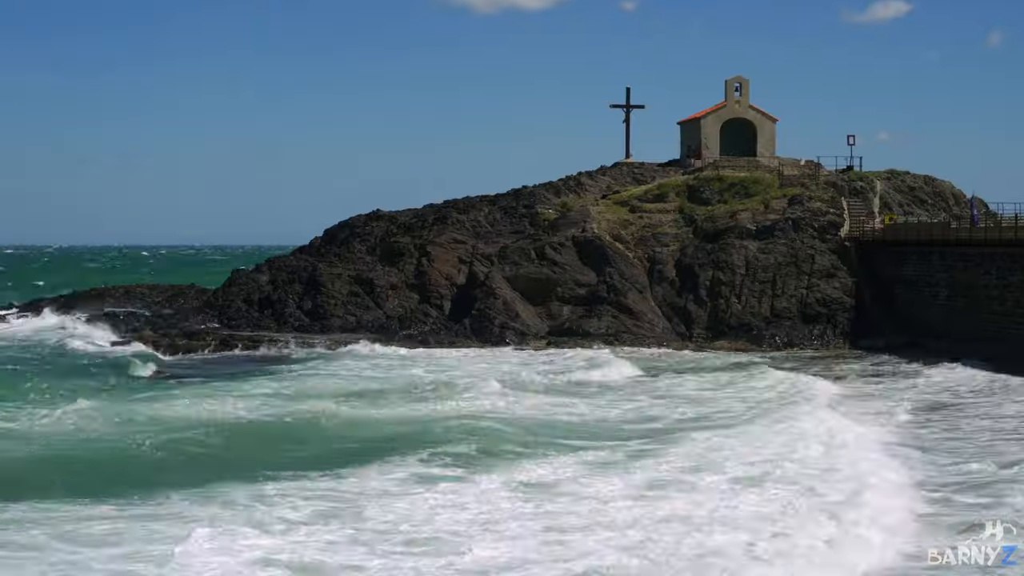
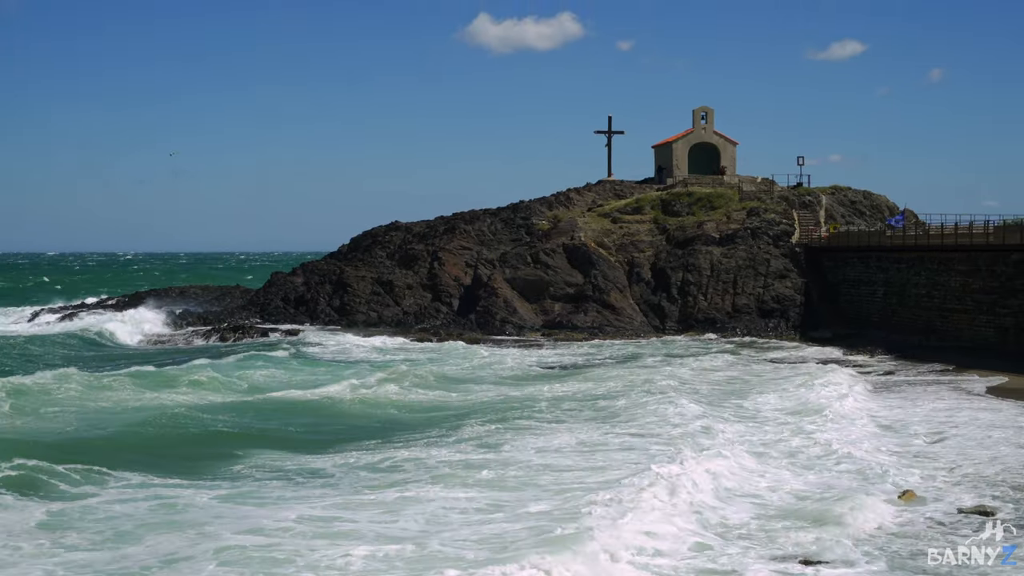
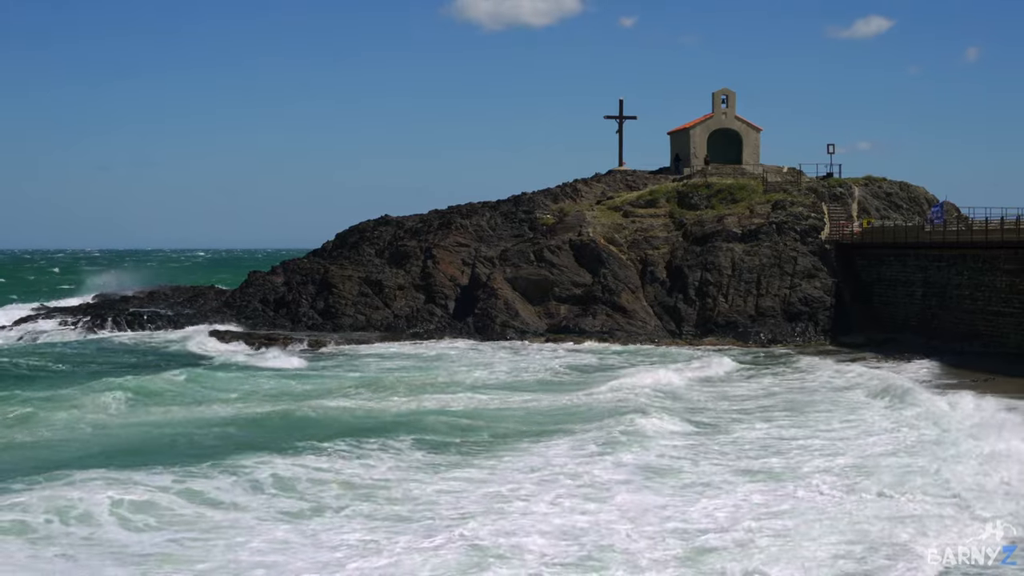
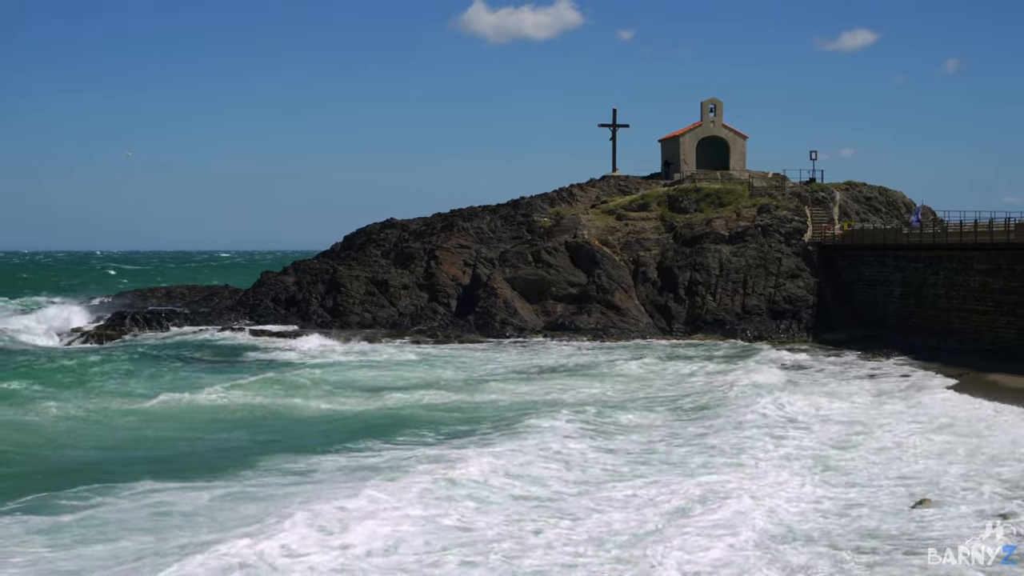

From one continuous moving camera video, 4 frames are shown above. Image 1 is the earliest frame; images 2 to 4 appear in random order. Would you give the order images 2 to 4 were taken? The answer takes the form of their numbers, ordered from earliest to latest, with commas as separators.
3, 4, 2
